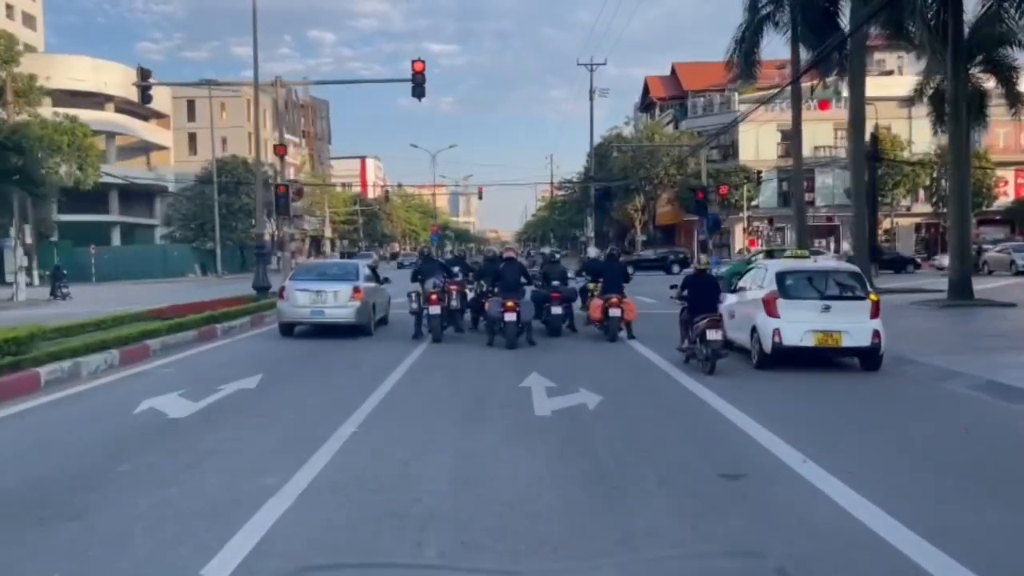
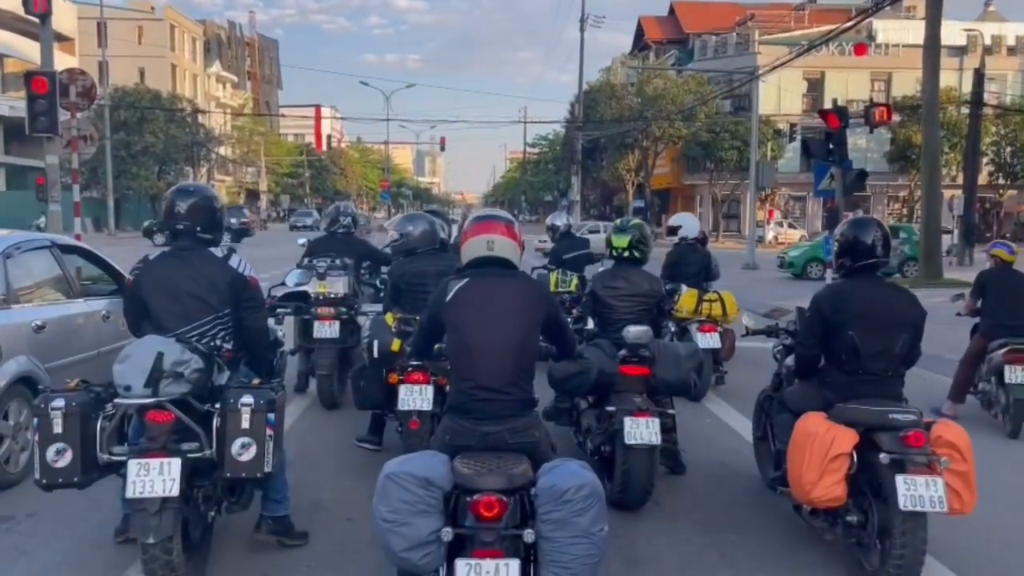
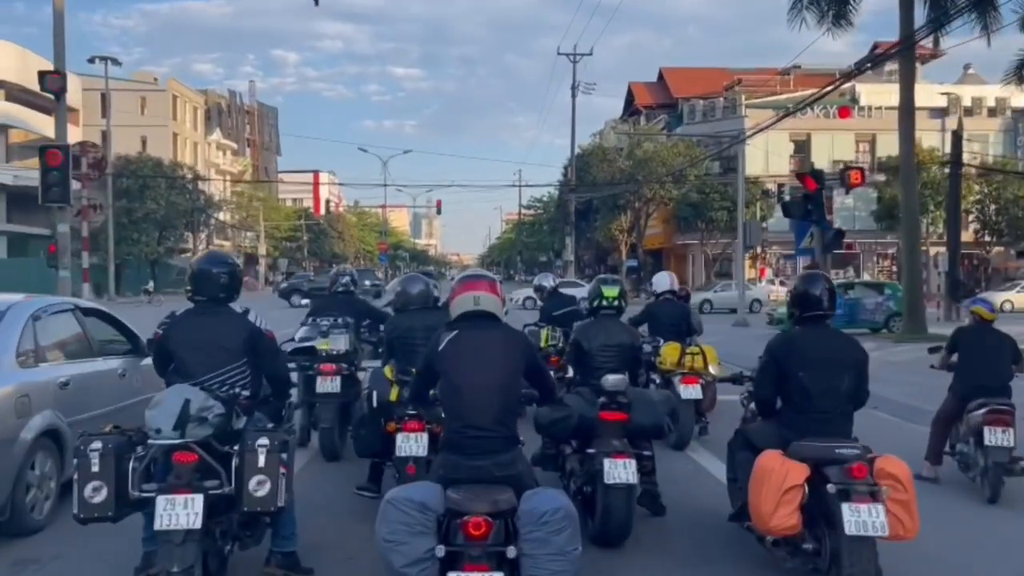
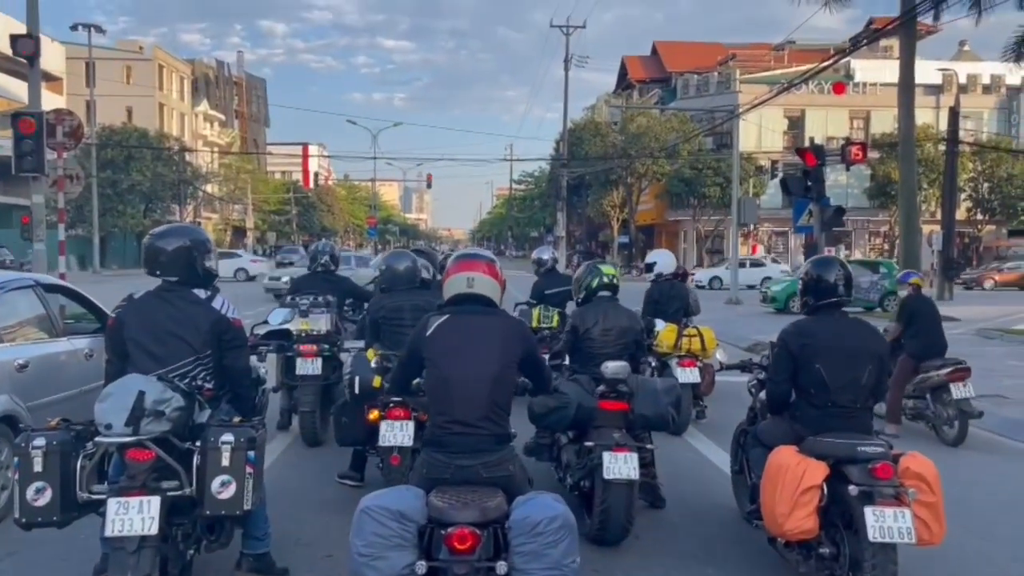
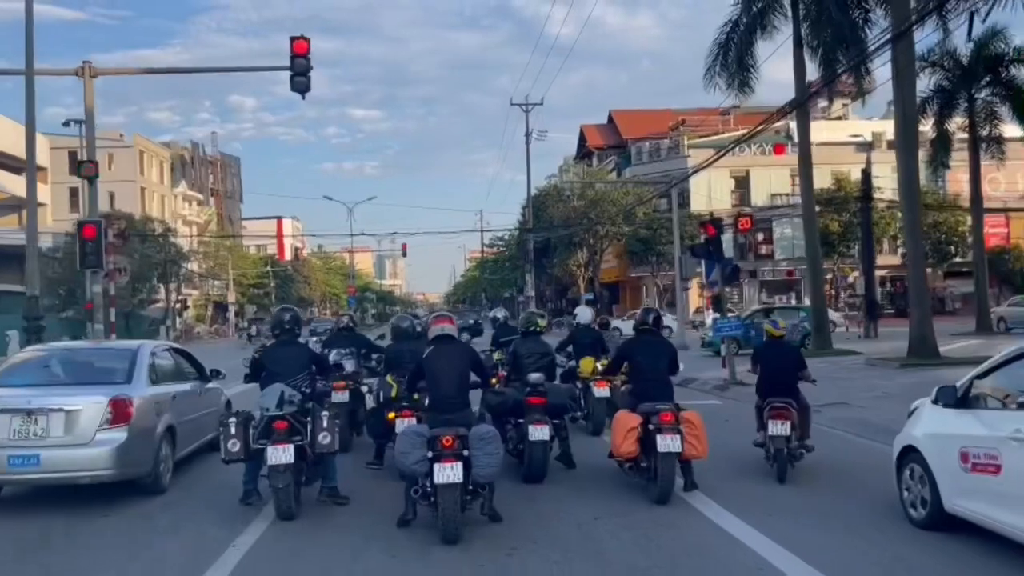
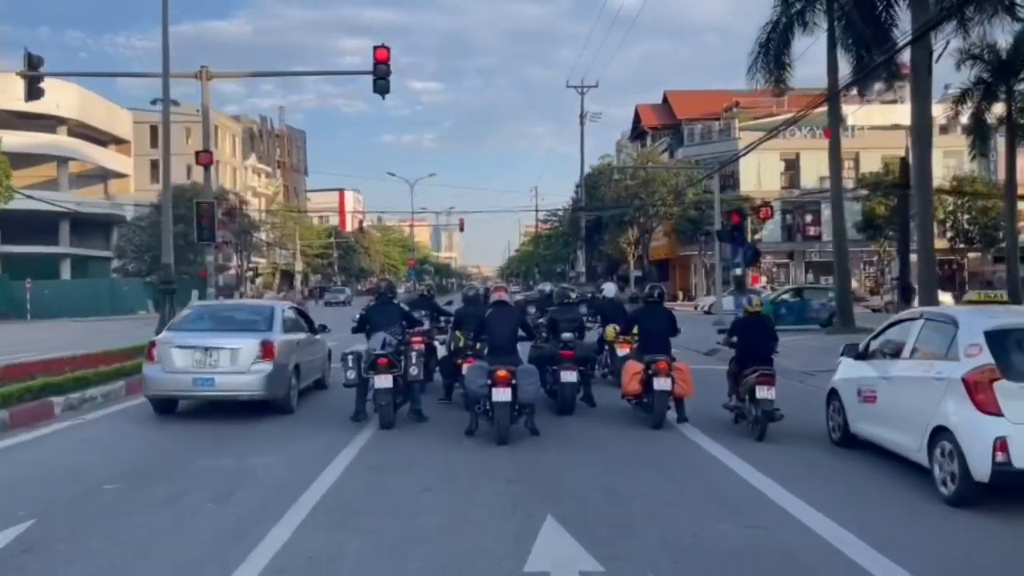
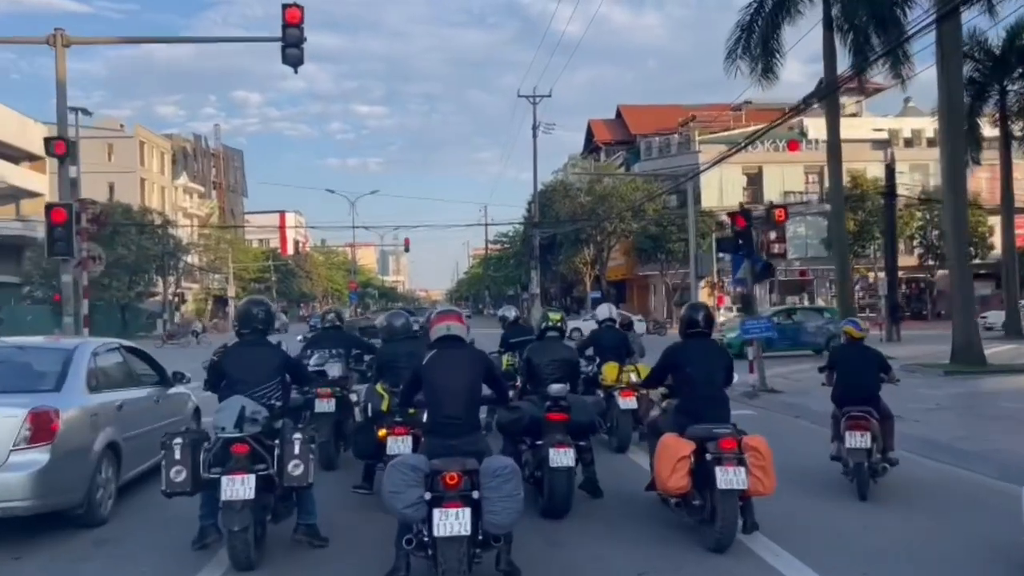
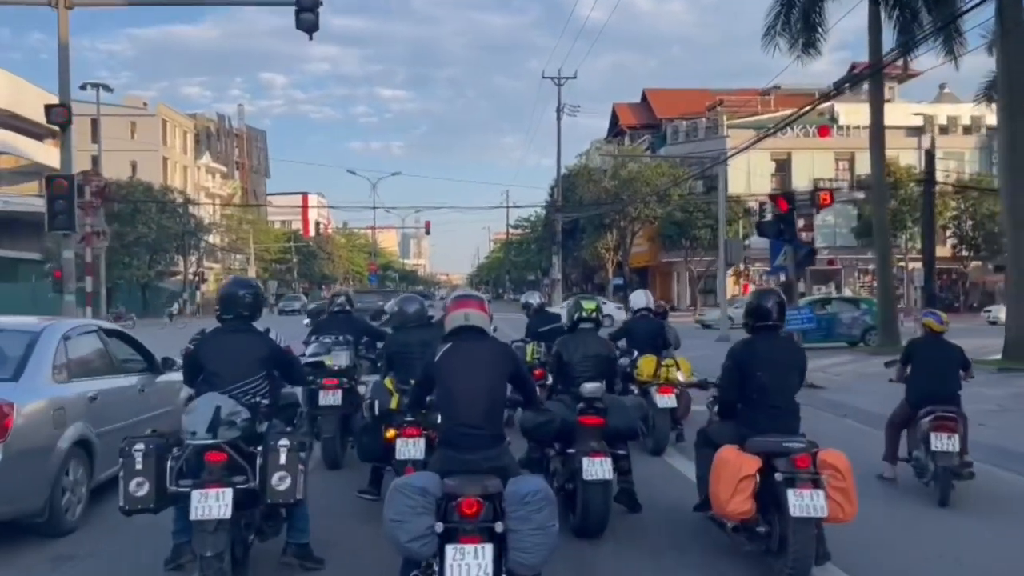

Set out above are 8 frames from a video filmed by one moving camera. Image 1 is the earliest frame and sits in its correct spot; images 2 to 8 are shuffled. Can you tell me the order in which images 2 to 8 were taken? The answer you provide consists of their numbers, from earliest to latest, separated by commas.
6, 5, 7, 8, 3, 2, 4
